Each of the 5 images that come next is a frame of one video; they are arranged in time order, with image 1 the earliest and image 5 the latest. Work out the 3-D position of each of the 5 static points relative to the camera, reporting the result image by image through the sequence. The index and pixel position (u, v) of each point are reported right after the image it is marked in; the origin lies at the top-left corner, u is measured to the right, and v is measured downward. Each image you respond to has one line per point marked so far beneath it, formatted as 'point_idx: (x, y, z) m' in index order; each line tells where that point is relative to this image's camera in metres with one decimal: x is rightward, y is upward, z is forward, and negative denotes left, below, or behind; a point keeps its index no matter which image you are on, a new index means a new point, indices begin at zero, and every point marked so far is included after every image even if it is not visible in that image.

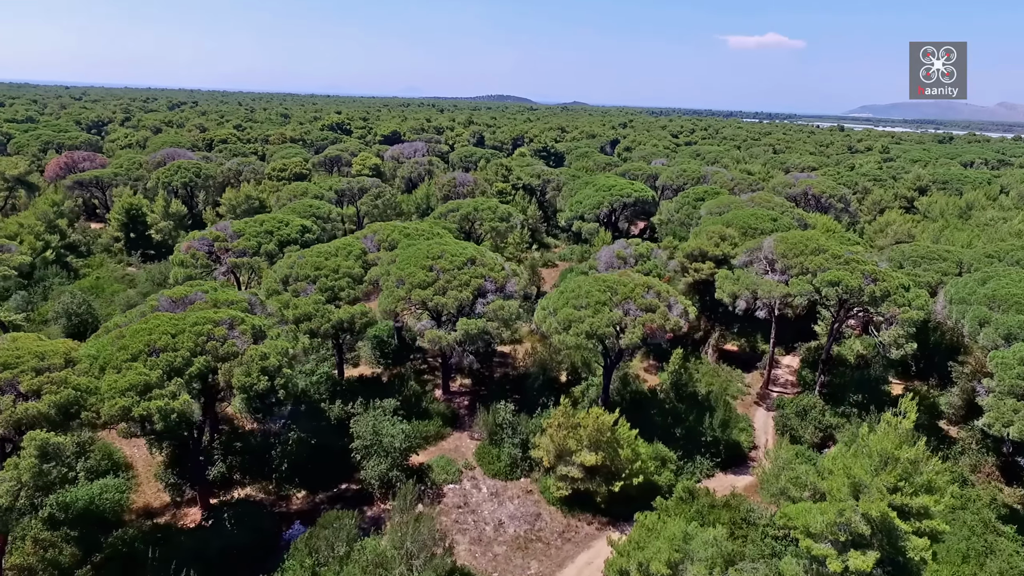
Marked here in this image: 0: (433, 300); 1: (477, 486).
0: (-2.5, -0.4, +19.3) m
1: (-1.0, -5.8, +17.8) m
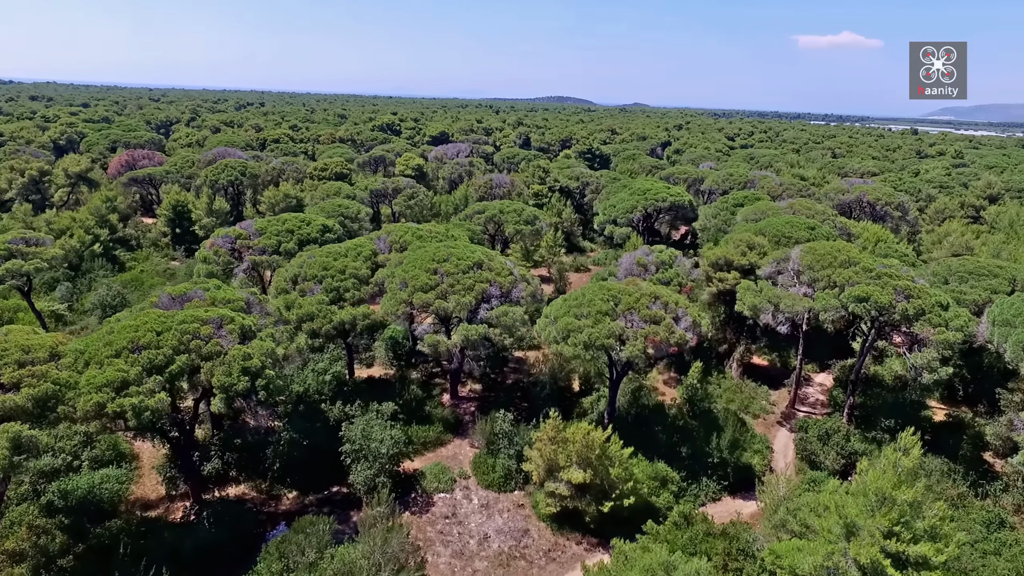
0: (-2.4, -0.5, +19.0) m
1: (-1.2, -6.0, +17.3) m
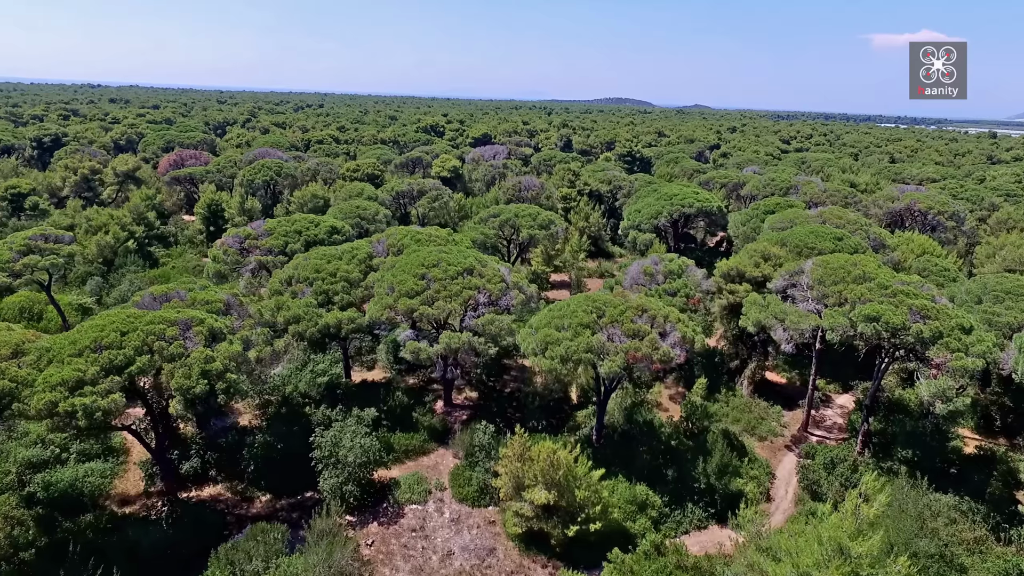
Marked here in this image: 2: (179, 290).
0: (-2.9, -0.7, +18.6) m
1: (-2.0, -6.2, +16.9) m
2: (-9.7, -0.1, +17.5) m
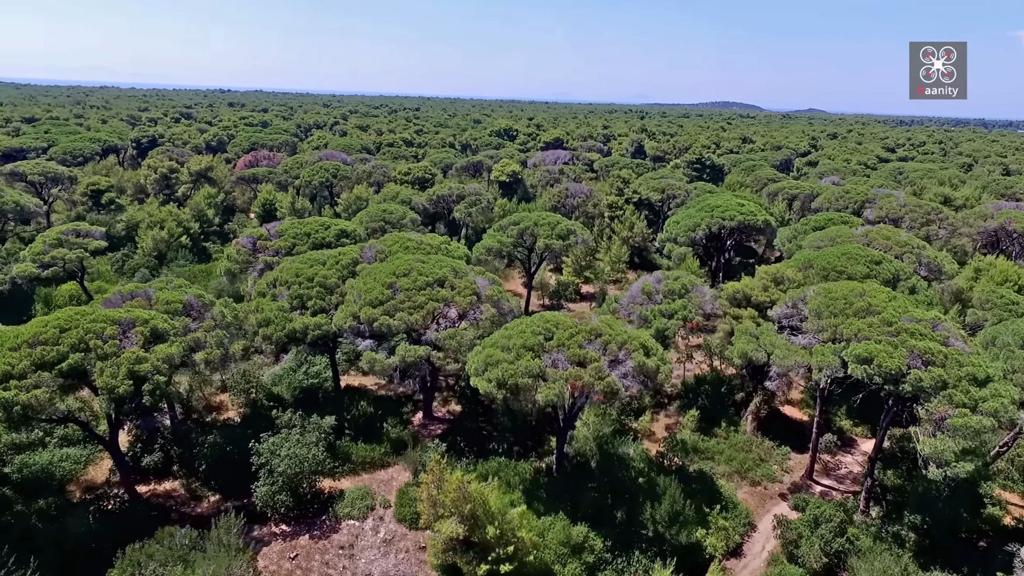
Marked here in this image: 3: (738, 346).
0: (-4.0, -1.0, +18.2) m
1: (-3.6, -6.5, +16.3) m
2: (-10.9, 0.0, +18.1) m
3: (+6.8, -1.7, +18.2) m
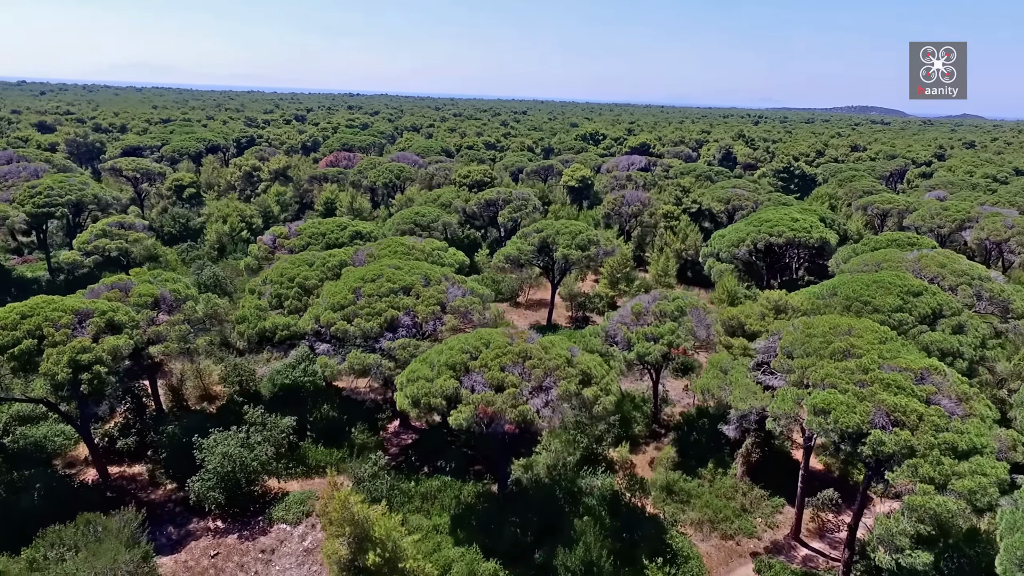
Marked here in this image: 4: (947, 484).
0: (-5.3, -1.1, +18.0) m
1: (-5.5, -6.6, +16.1) m
2: (-12.0, +0.2, +19.1) m
3: (+5.3, -2.4, +16.2) m
4: (+7.7, -3.5, +10.7) m
